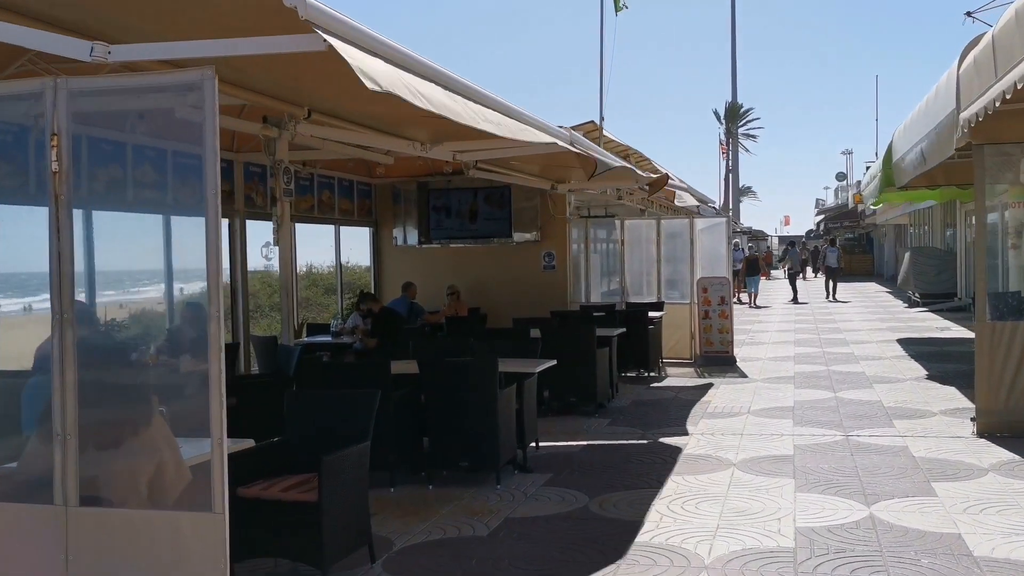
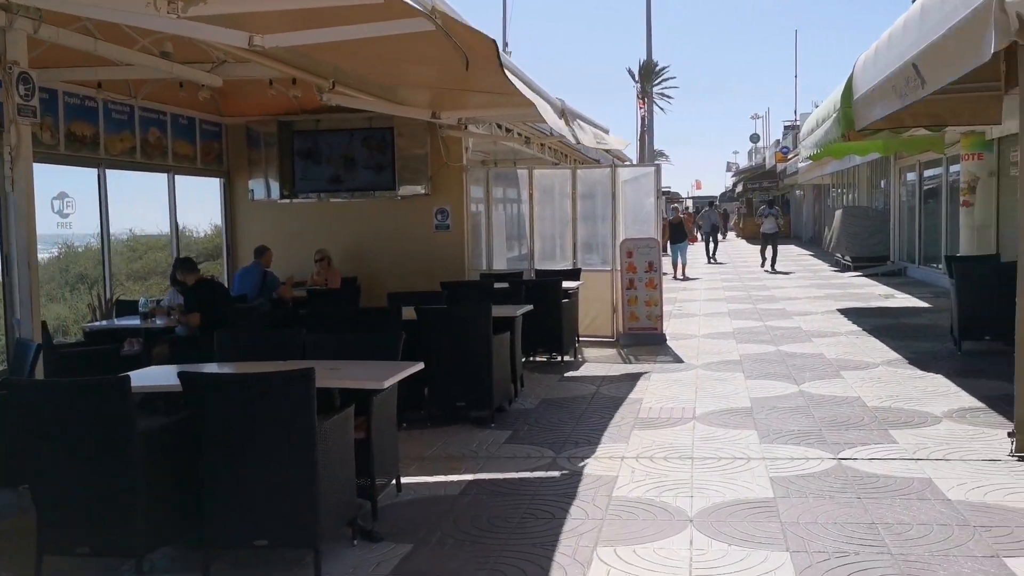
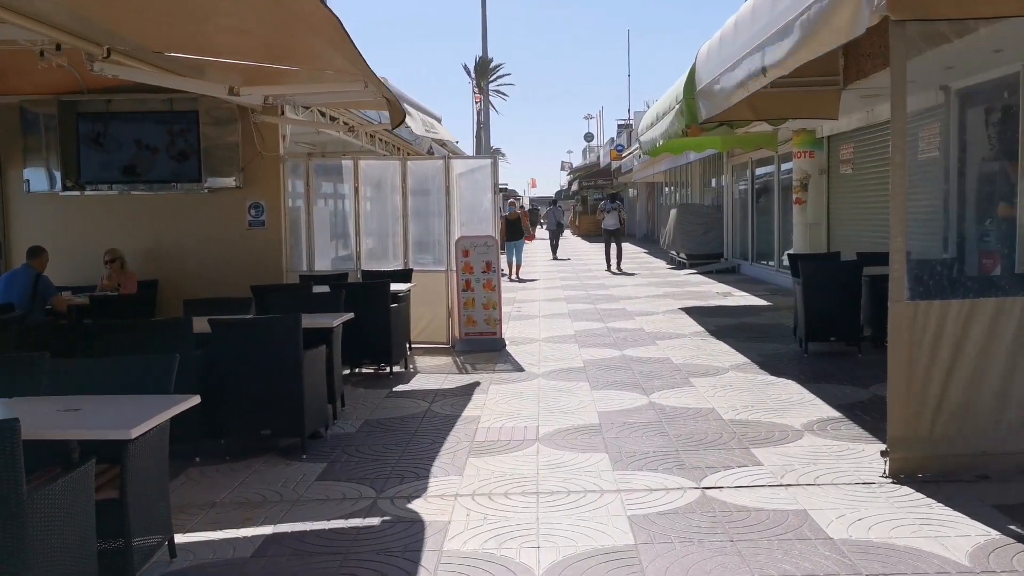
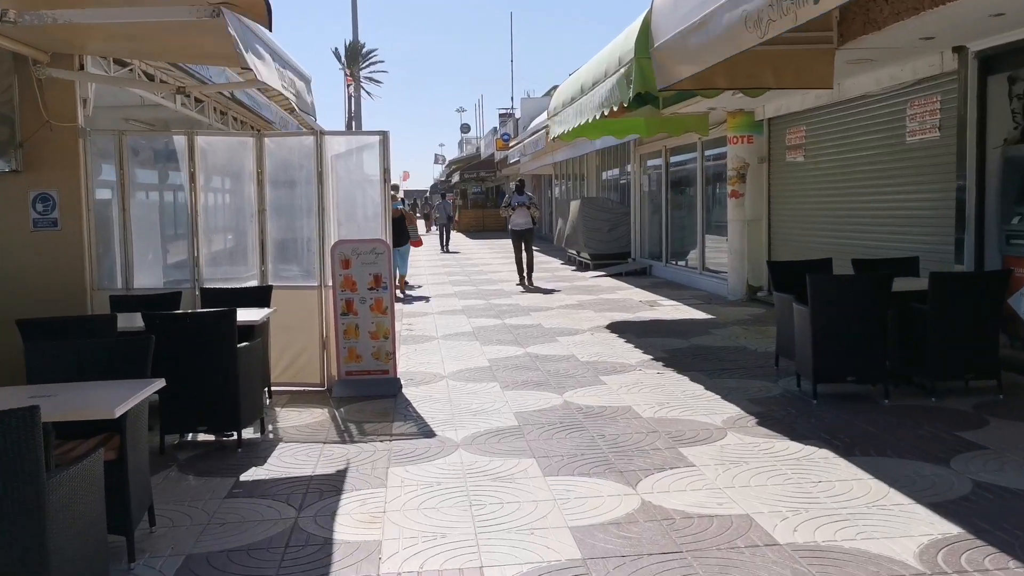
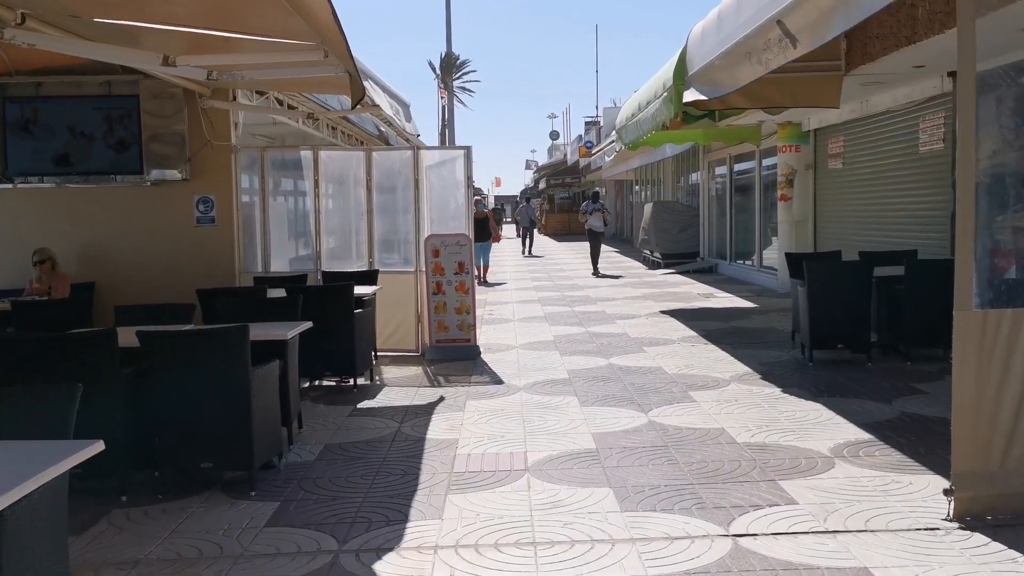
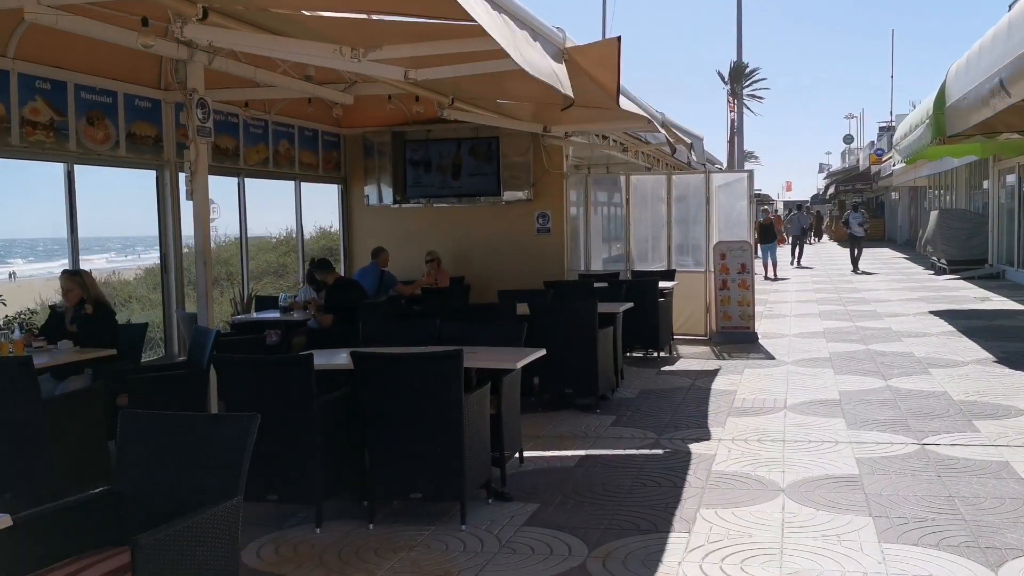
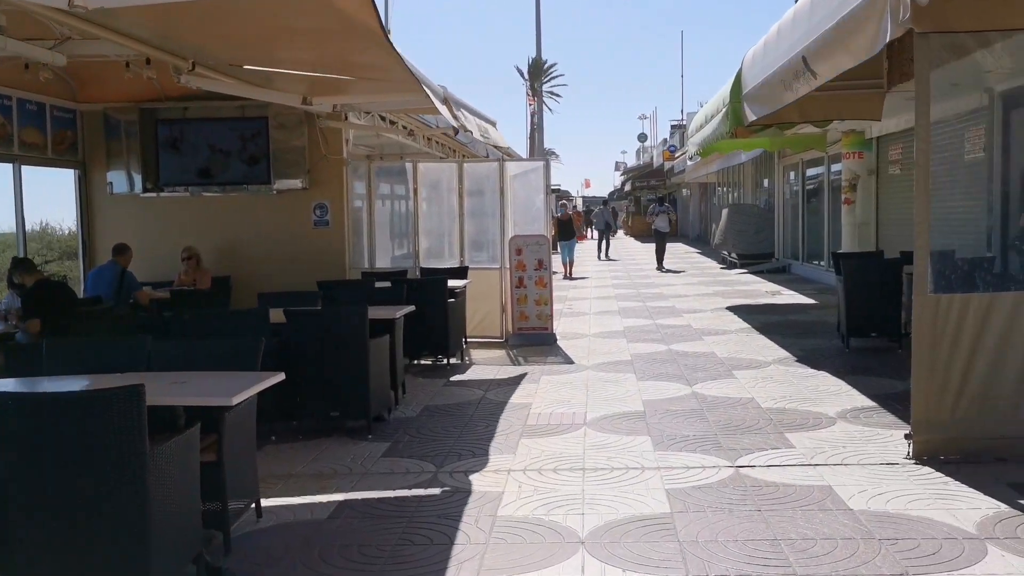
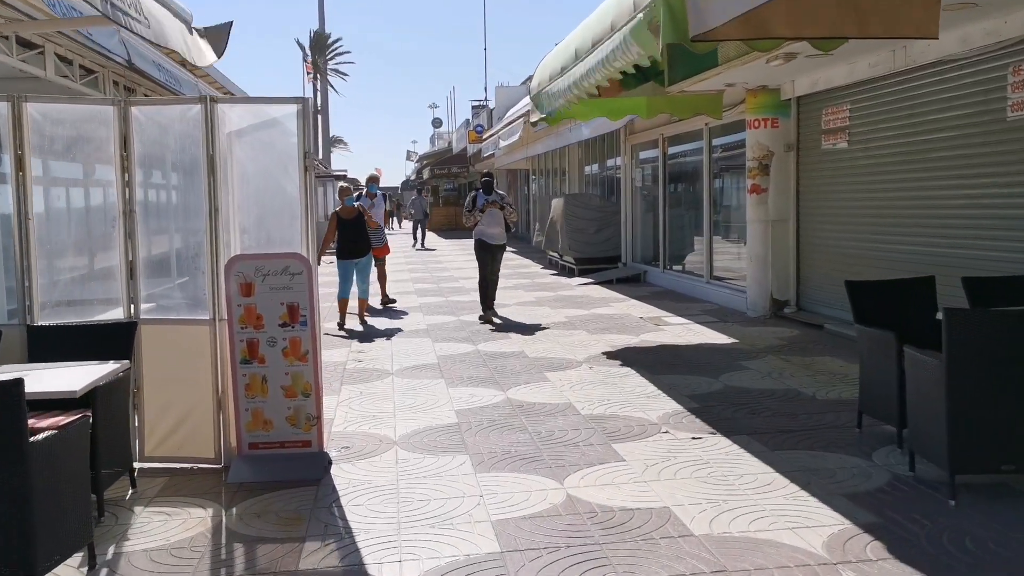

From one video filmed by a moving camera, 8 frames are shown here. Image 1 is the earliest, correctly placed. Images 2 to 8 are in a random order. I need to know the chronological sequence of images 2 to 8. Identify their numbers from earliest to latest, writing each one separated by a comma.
6, 2, 7, 3, 5, 4, 8
